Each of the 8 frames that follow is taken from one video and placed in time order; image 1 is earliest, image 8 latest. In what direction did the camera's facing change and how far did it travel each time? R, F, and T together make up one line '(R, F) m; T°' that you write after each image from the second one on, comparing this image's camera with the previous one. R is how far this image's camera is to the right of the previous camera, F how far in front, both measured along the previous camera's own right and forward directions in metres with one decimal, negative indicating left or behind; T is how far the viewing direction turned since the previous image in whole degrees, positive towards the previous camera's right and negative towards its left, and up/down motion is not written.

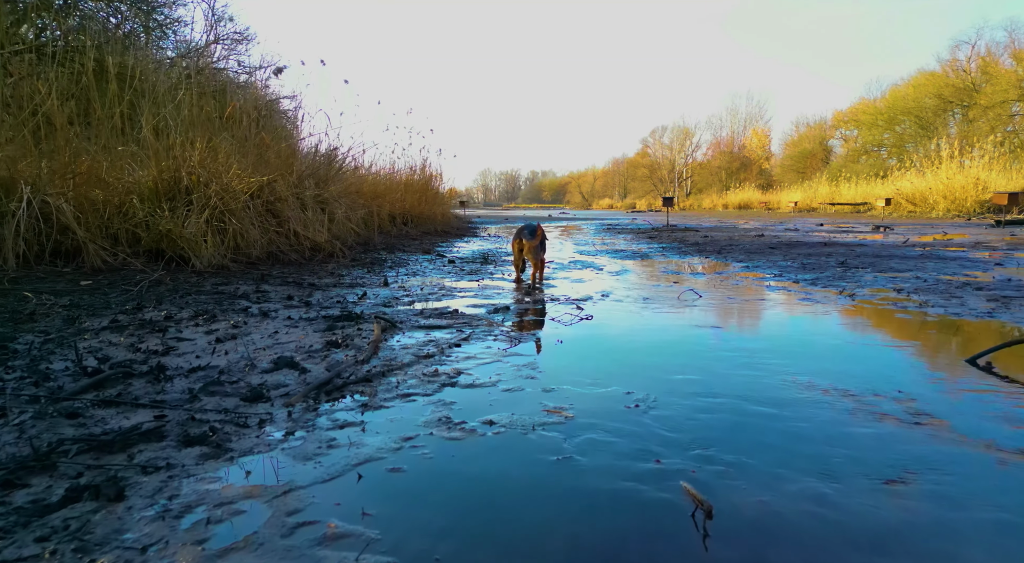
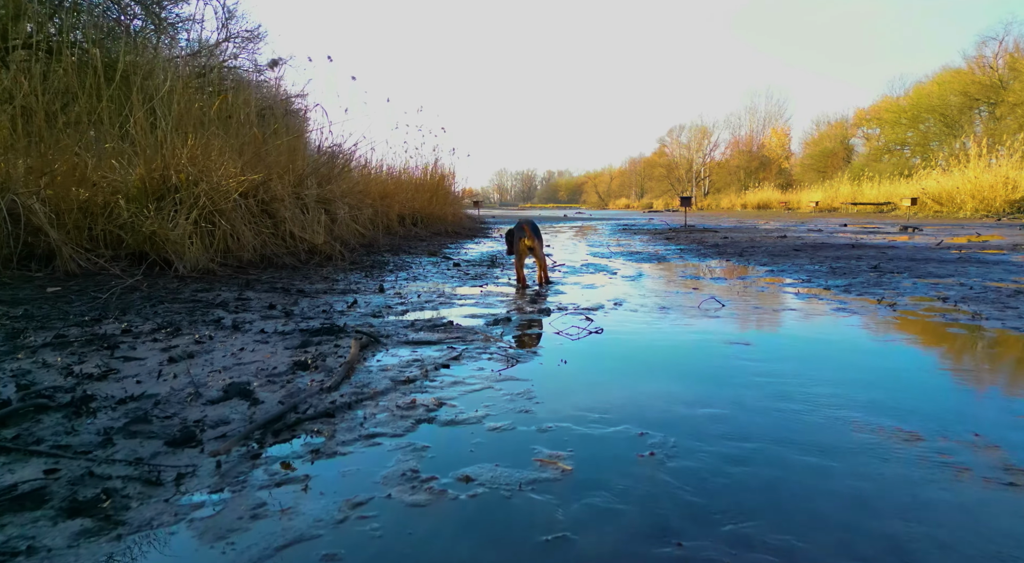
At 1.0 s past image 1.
(+0.1, +0.5) m; -1°
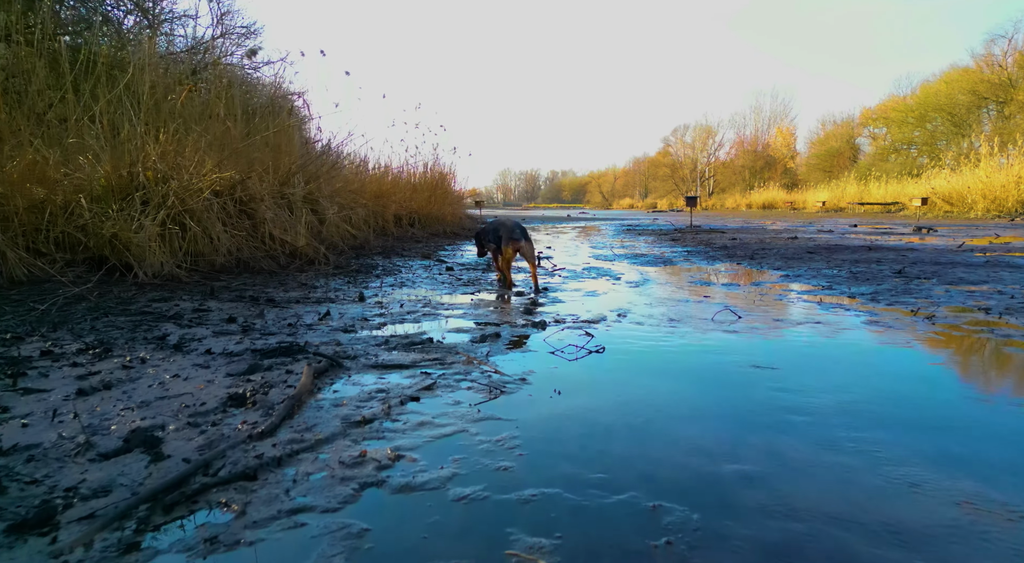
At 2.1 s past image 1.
(+0.1, +0.6) m; 0°
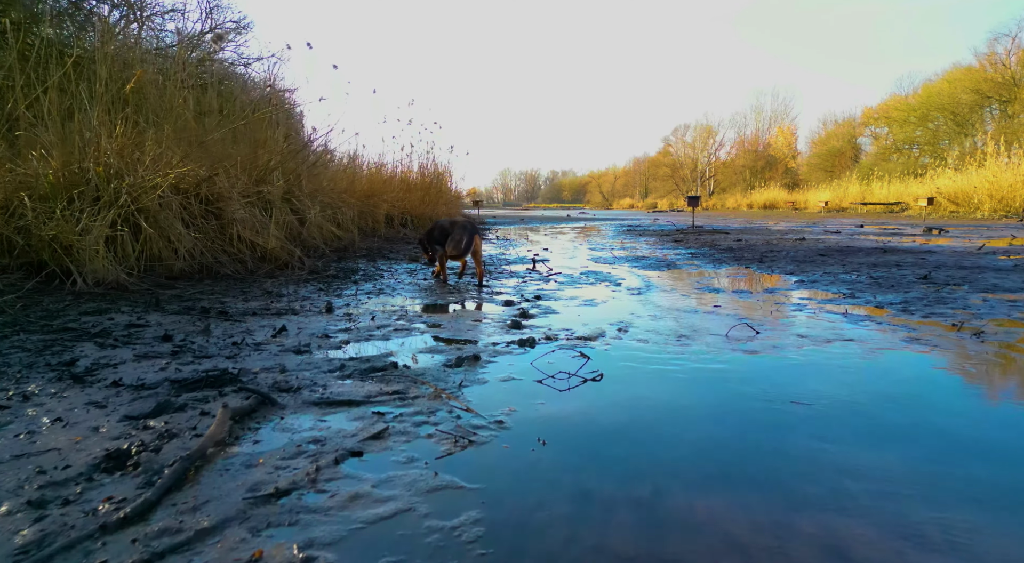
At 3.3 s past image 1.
(+0.1, +0.6) m; 0°
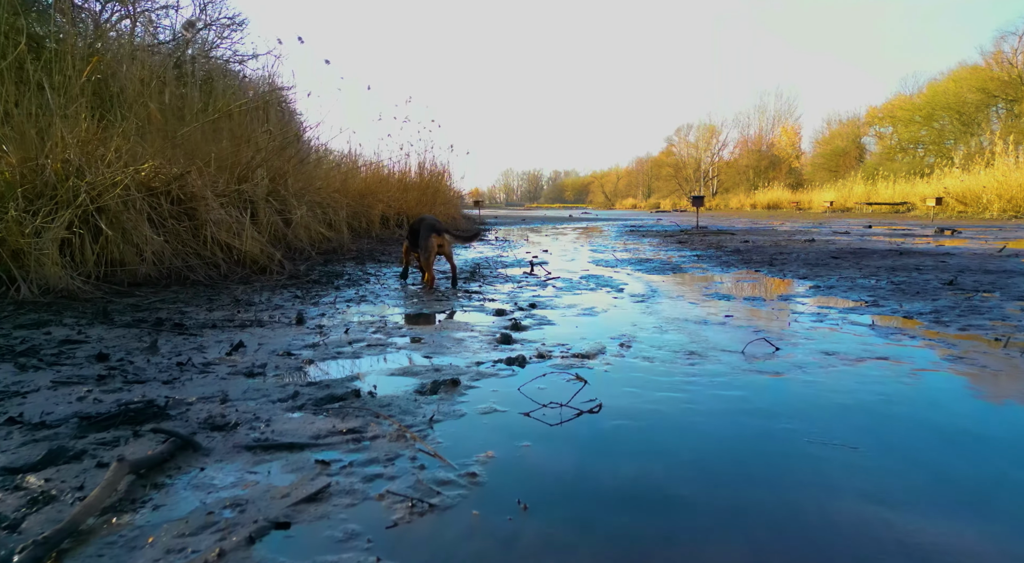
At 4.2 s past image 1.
(+0.1, +0.5) m; 0°
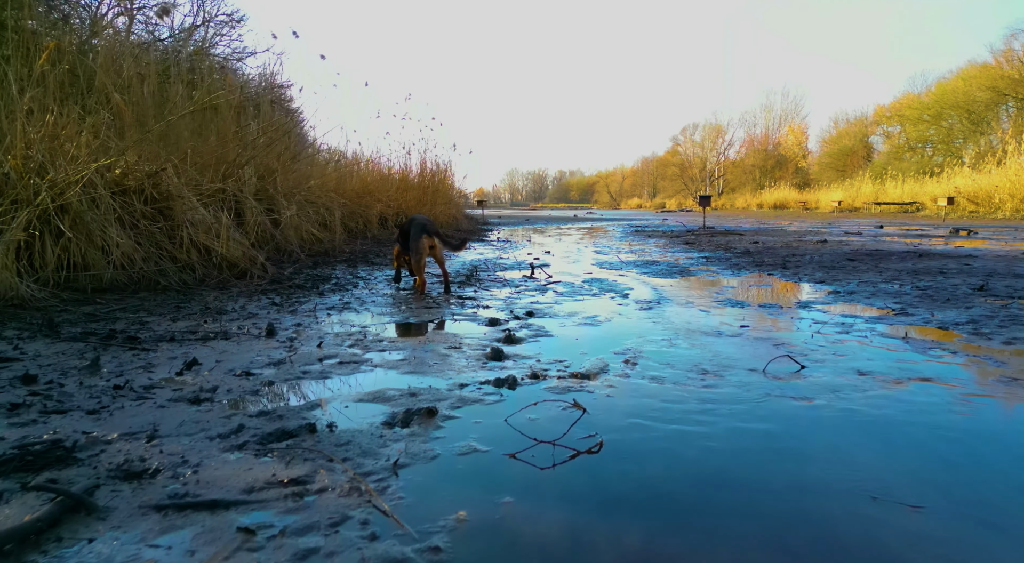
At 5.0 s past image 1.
(+0.1, +0.4) m; 0°
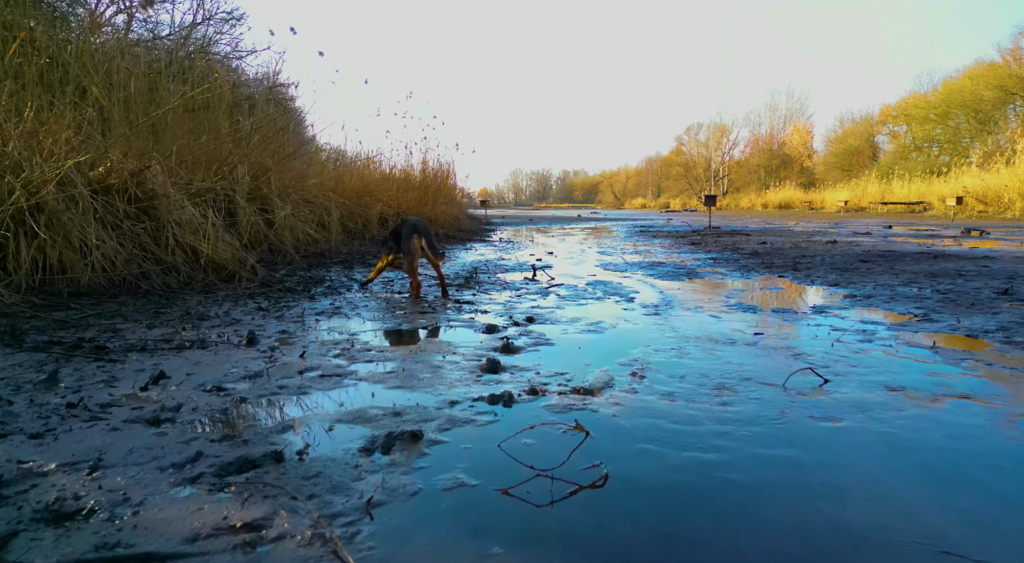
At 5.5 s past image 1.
(0.0, +0.3) m; 0°
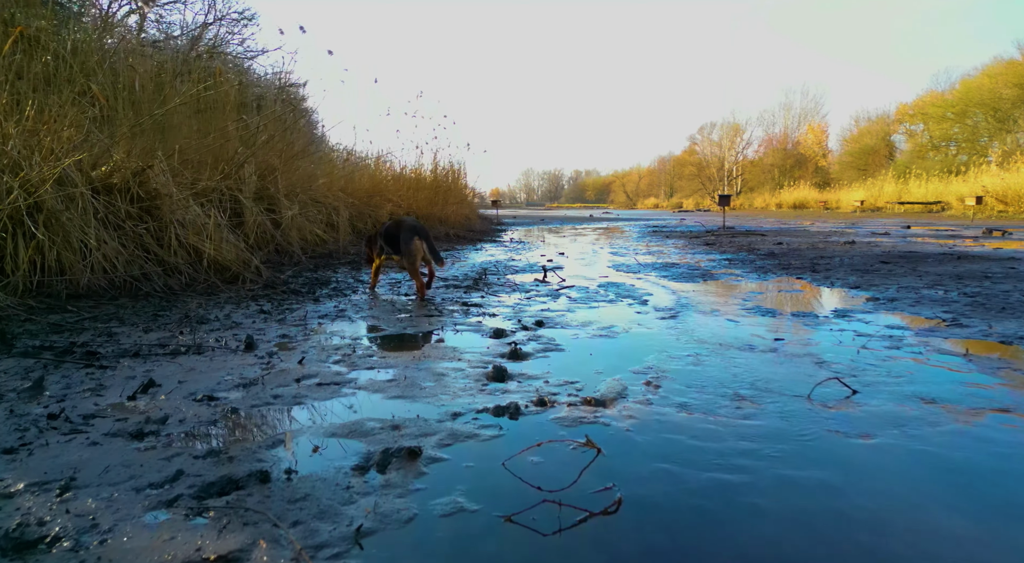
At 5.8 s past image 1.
(0.0, +0.2) m; -1°
